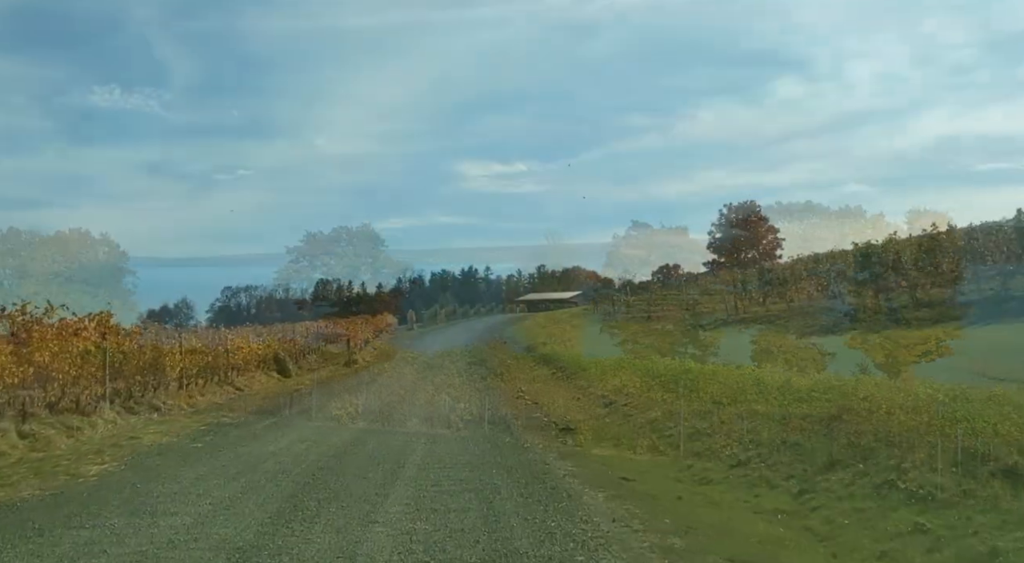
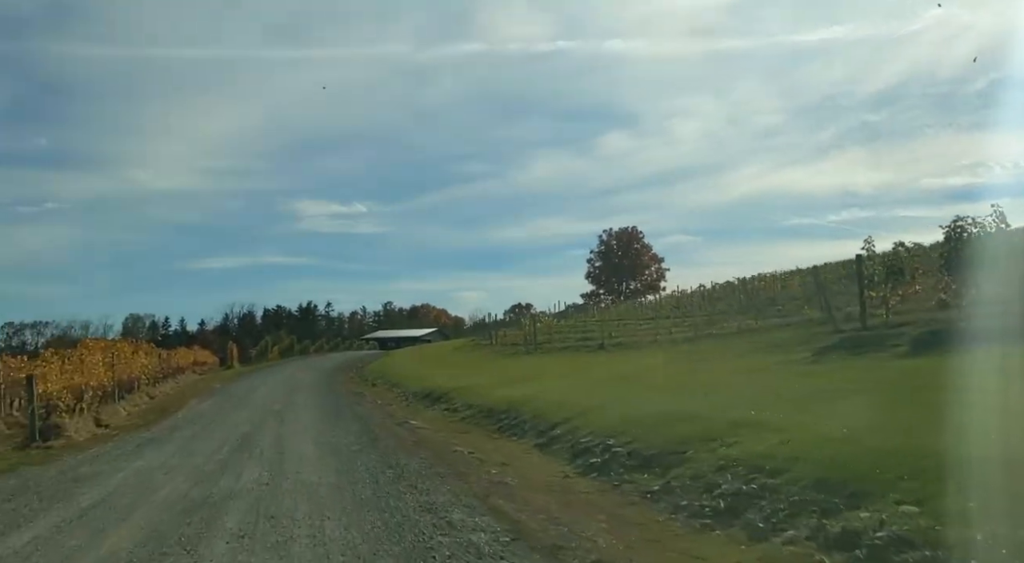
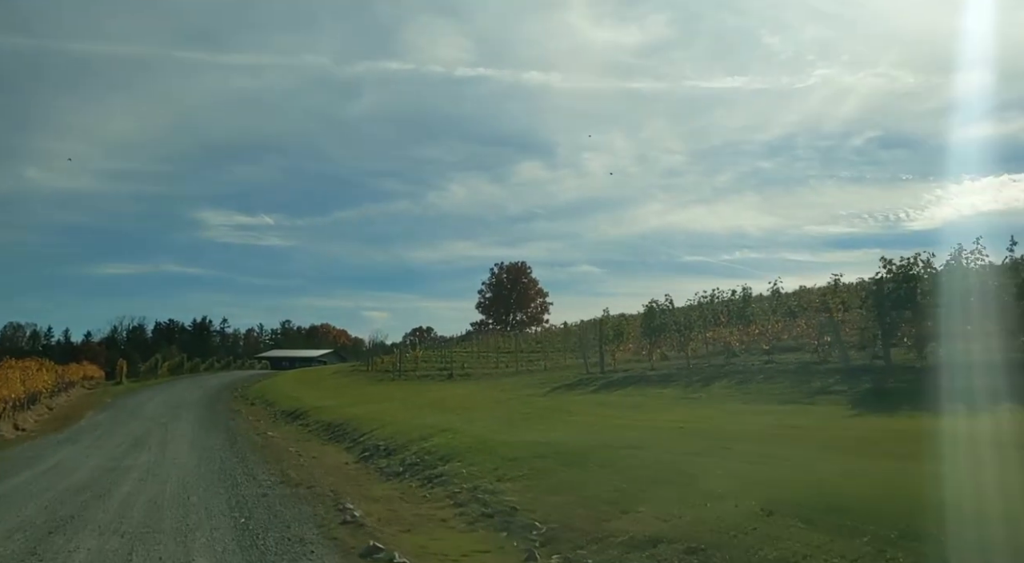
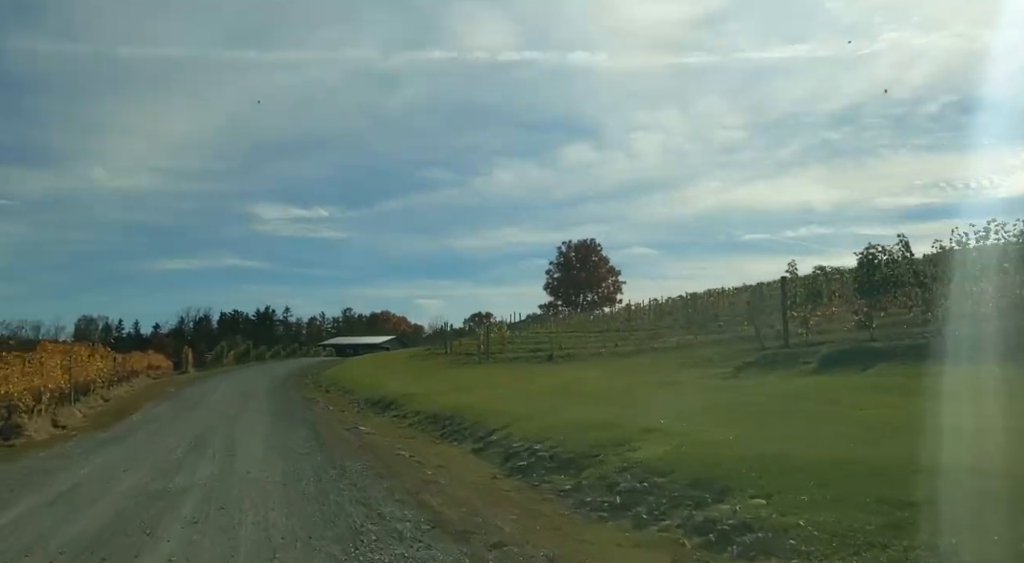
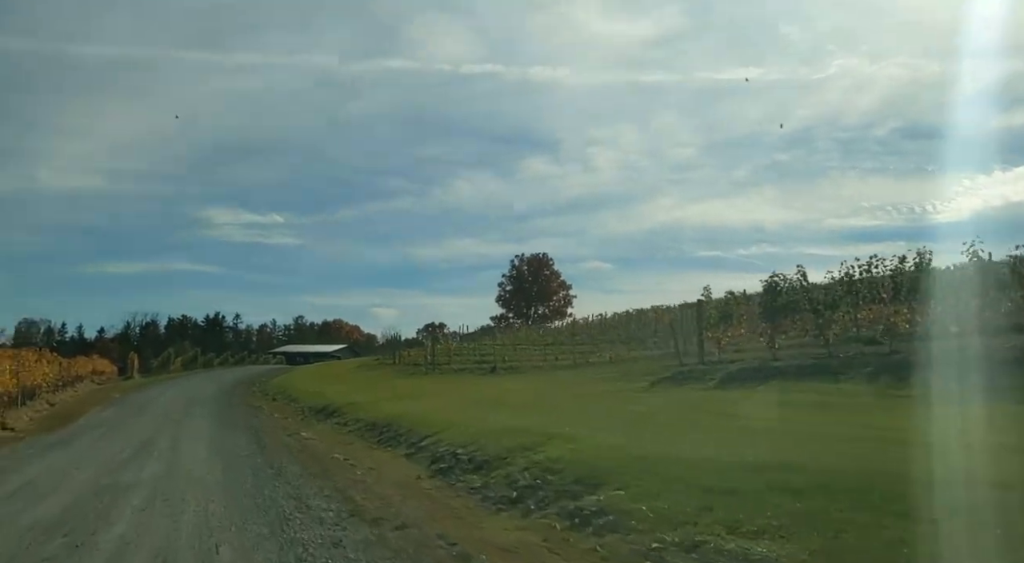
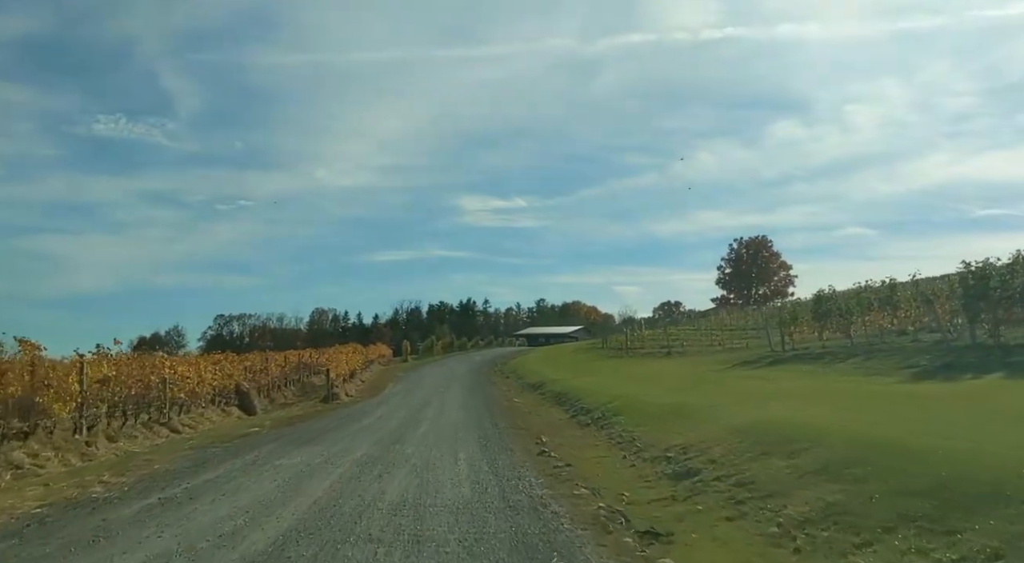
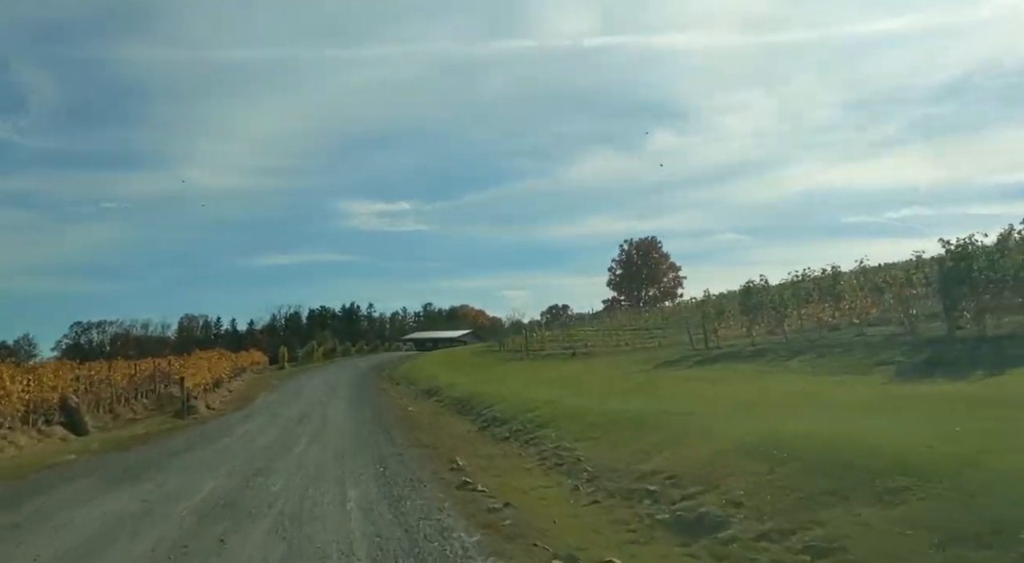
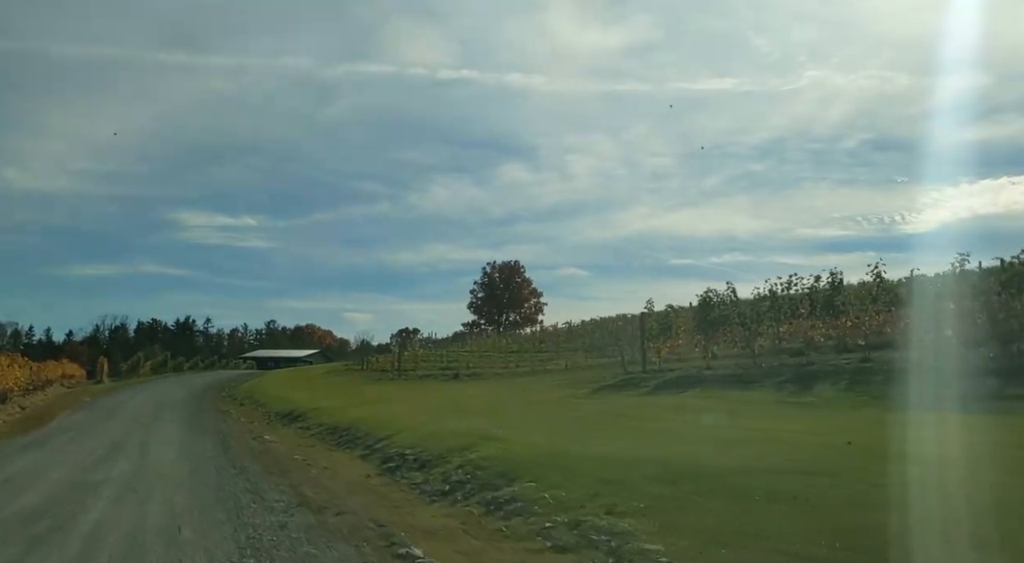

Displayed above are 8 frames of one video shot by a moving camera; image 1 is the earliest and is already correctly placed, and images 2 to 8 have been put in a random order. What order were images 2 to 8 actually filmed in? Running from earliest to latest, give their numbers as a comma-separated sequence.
6, 7, 3, 8, 5, 4, 2
